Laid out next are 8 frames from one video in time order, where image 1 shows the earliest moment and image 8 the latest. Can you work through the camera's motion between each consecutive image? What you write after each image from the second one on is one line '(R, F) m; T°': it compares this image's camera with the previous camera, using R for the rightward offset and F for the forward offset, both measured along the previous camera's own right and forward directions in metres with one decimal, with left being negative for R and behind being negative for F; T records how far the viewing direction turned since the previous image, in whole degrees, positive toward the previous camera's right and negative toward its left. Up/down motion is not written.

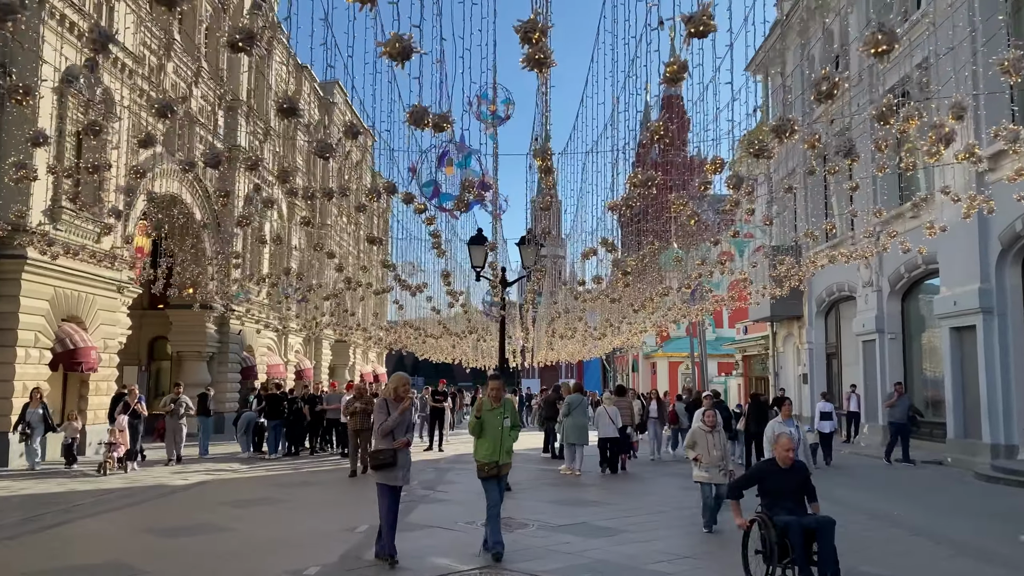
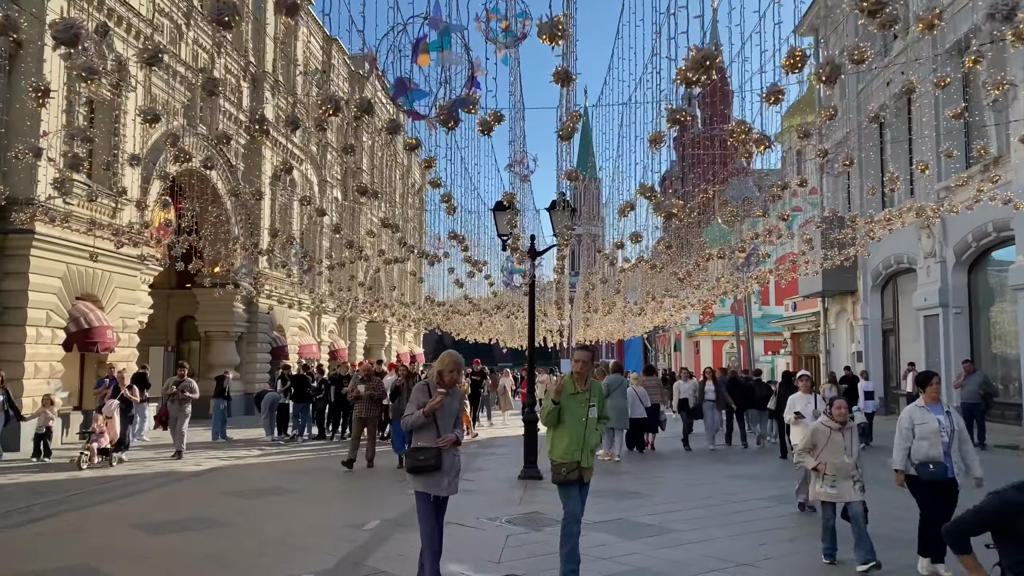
(+0.1, +1.0) m; -3°
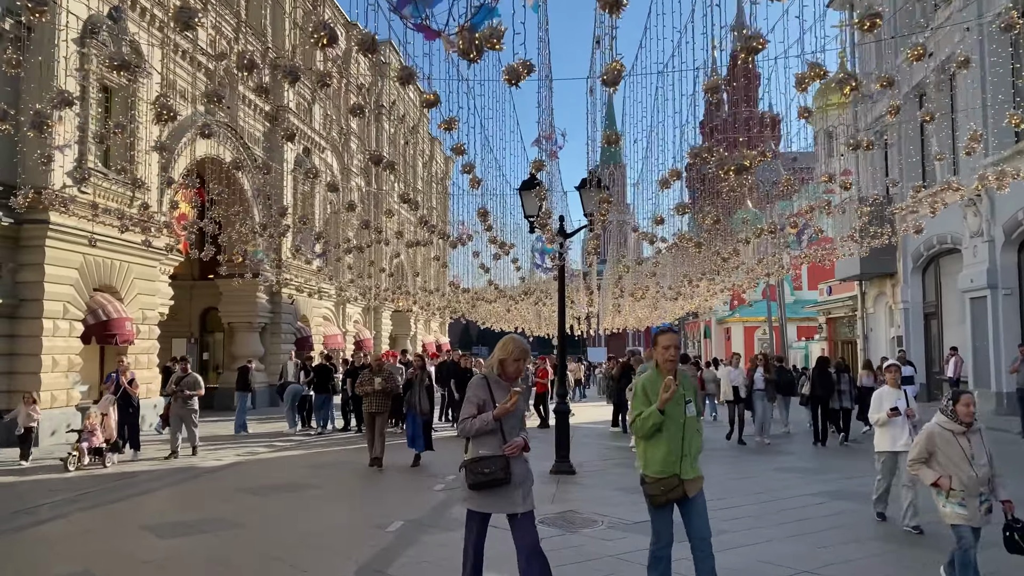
(0.0, +0.5) m; -2°
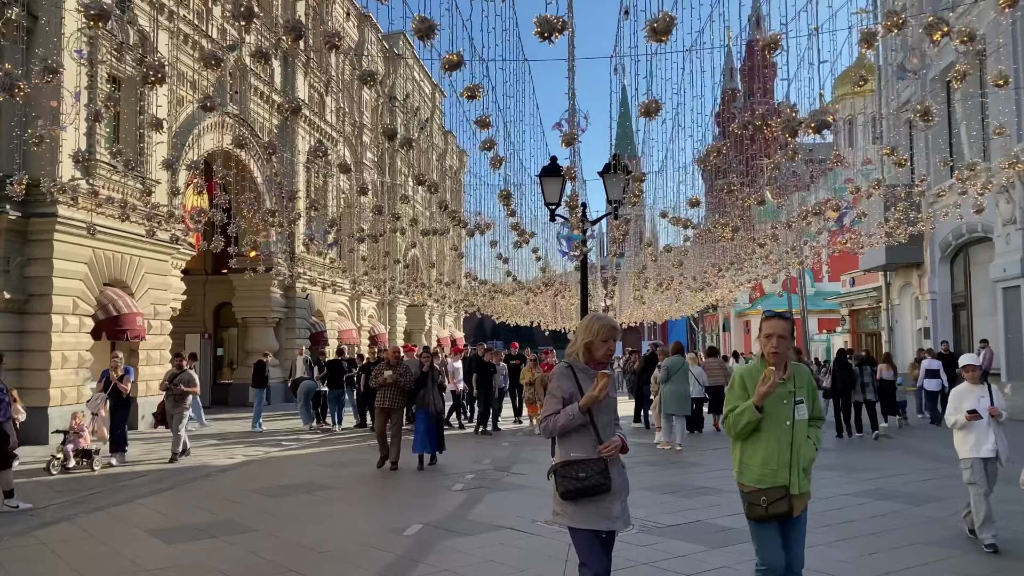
(-0.1, +0.4) m; -1°
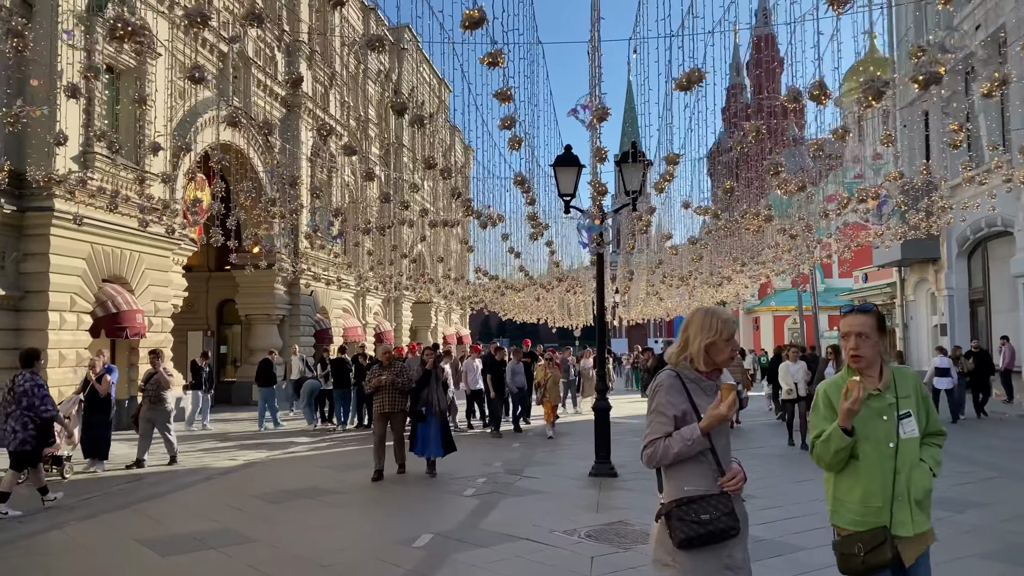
(-0.1, +0.4) m; 0°
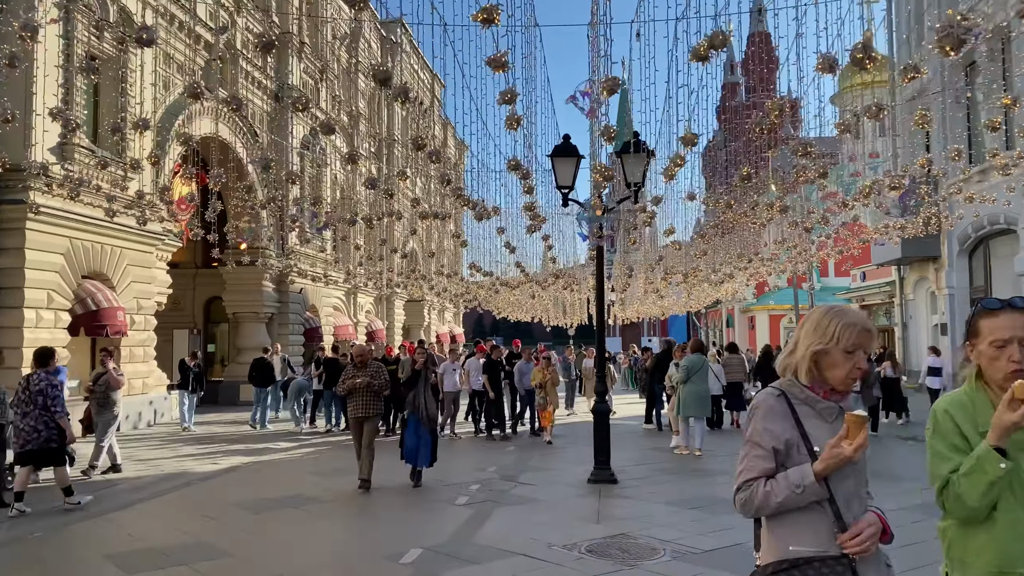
(0.0, +0.4) m; 0°
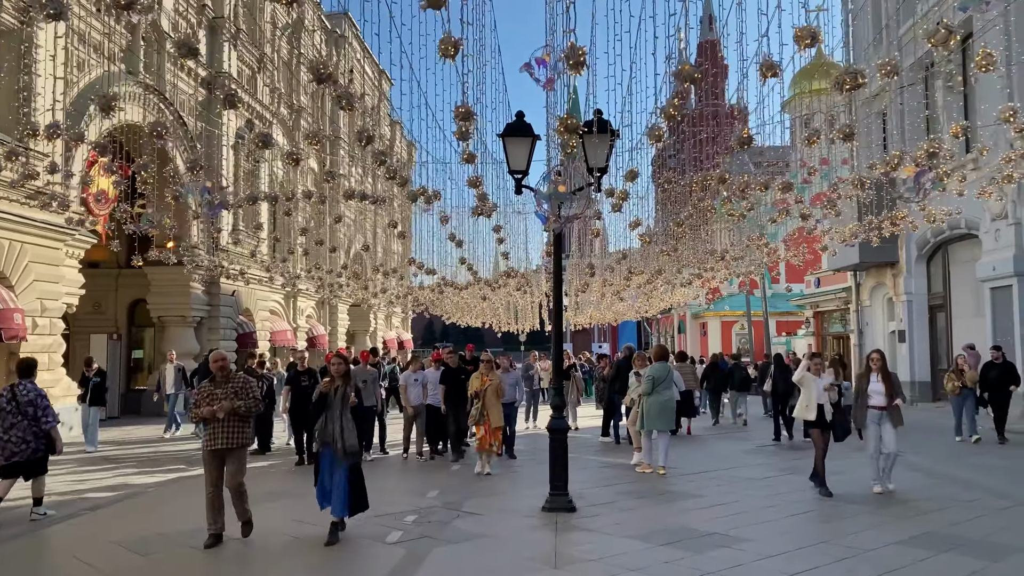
(+0.1, +1.1) m; +3°
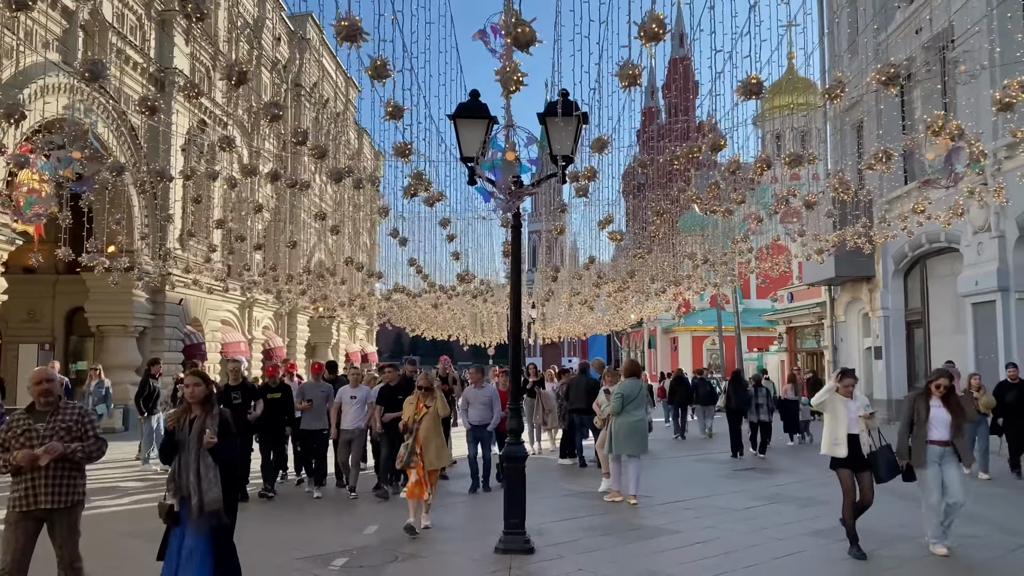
(+0.1, +1.0) m; +2°
